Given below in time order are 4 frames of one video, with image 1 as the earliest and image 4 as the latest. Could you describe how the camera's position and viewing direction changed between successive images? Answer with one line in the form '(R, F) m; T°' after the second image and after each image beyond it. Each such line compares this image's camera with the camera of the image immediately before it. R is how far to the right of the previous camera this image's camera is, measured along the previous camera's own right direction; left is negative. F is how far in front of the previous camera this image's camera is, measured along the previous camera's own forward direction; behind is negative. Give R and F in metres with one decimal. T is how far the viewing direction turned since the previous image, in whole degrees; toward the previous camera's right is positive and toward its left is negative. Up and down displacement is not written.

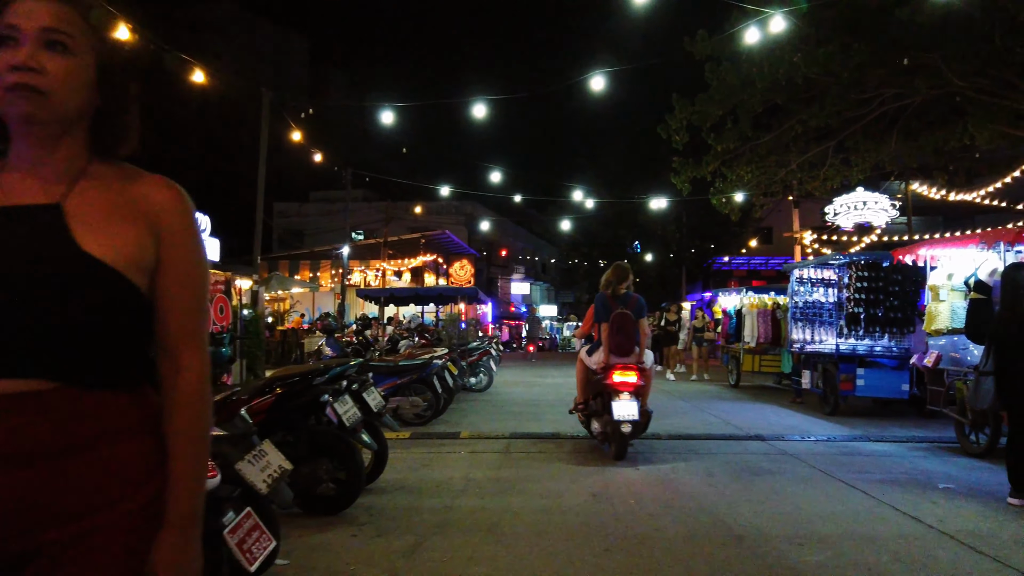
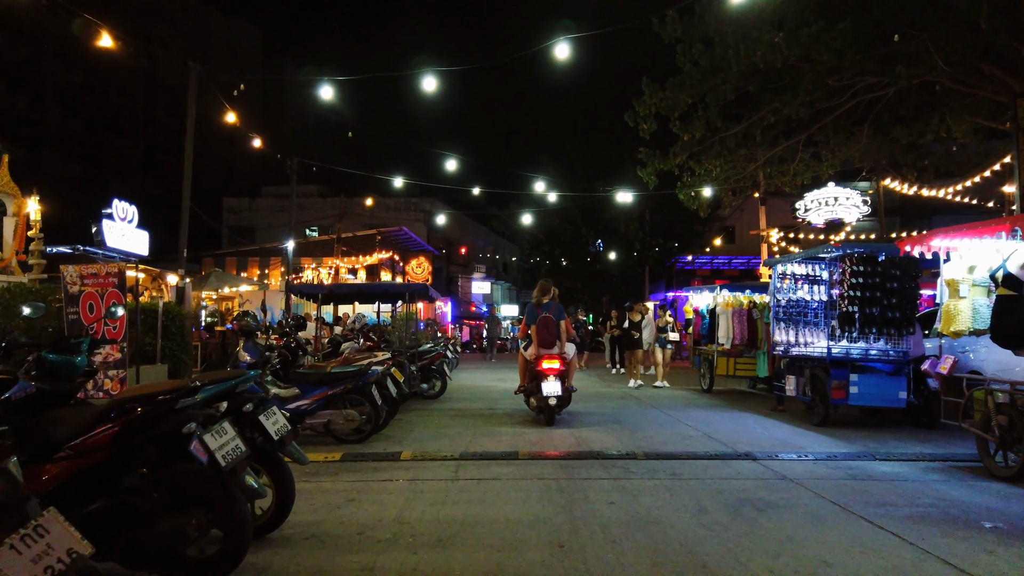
(+0.1, +1.2) m; +3°
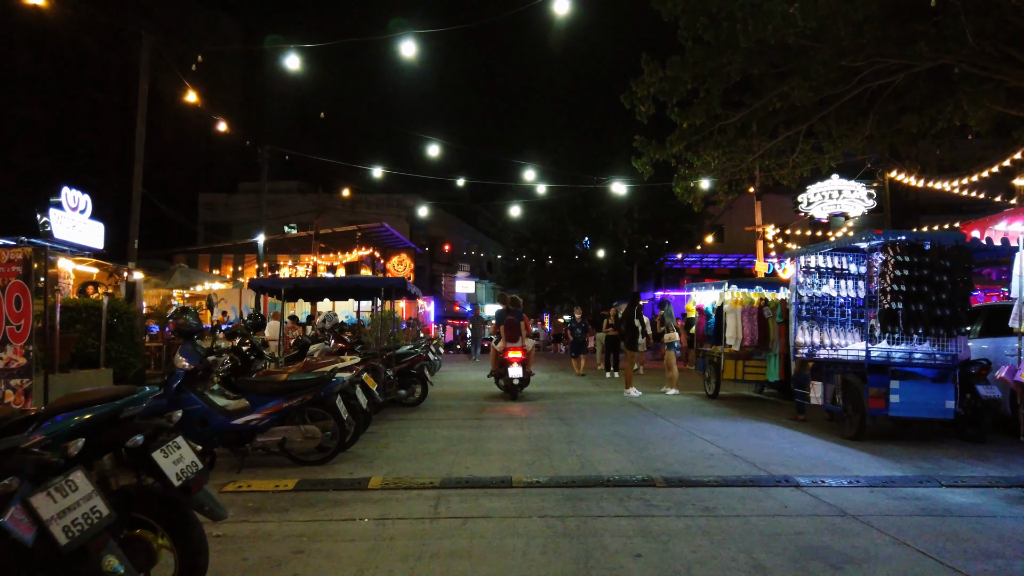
(-0.1, +1.2) m; +1°
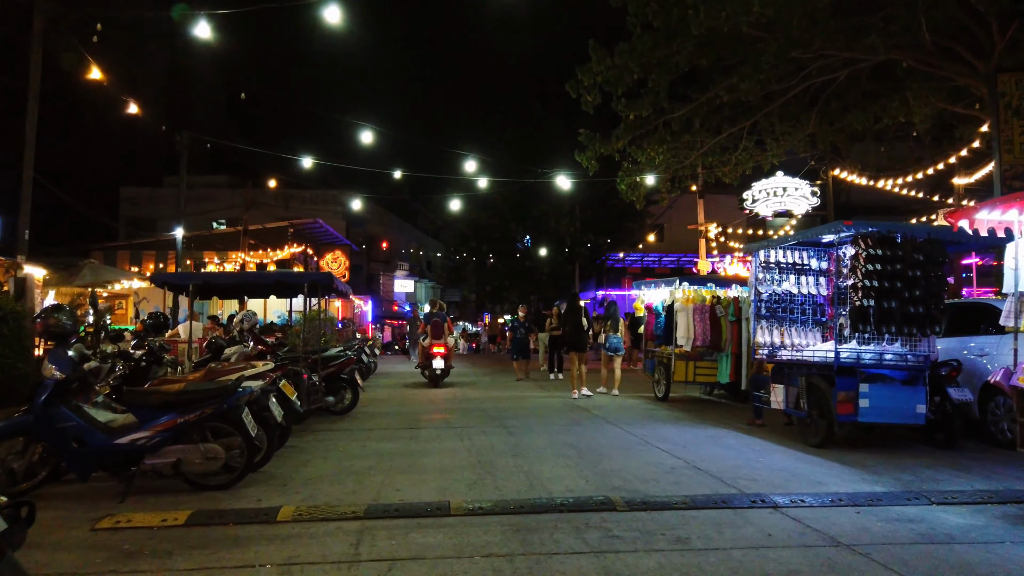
(0.0, +0.8) m; +5°
